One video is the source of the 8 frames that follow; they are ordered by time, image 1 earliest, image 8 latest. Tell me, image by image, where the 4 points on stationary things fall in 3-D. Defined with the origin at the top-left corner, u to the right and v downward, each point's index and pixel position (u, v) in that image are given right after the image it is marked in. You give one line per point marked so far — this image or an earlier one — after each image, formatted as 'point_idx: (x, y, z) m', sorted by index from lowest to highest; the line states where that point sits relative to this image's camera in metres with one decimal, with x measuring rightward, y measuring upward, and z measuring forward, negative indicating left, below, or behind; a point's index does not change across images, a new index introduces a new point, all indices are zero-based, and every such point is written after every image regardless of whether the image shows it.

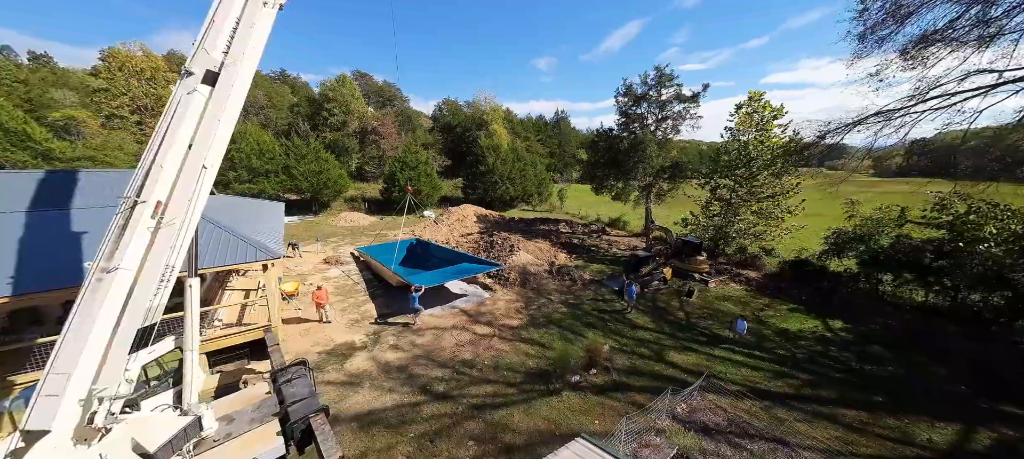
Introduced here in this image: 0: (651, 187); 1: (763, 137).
0: (+7.6, +2.4, +17.5) m
1: (+10.2, +3.9, +13.6) m
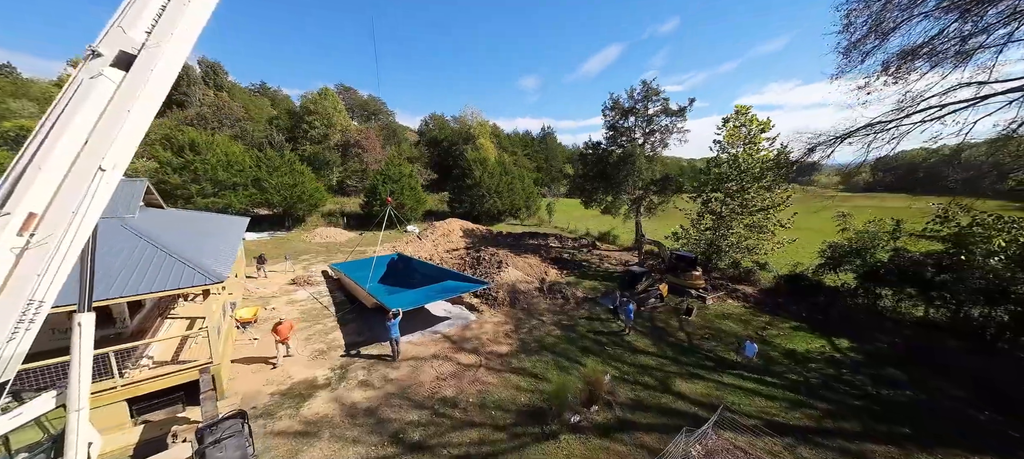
0: (+6.9, +1.6, +17.1) m
1: (+9.7, +3.3, +13.4) m
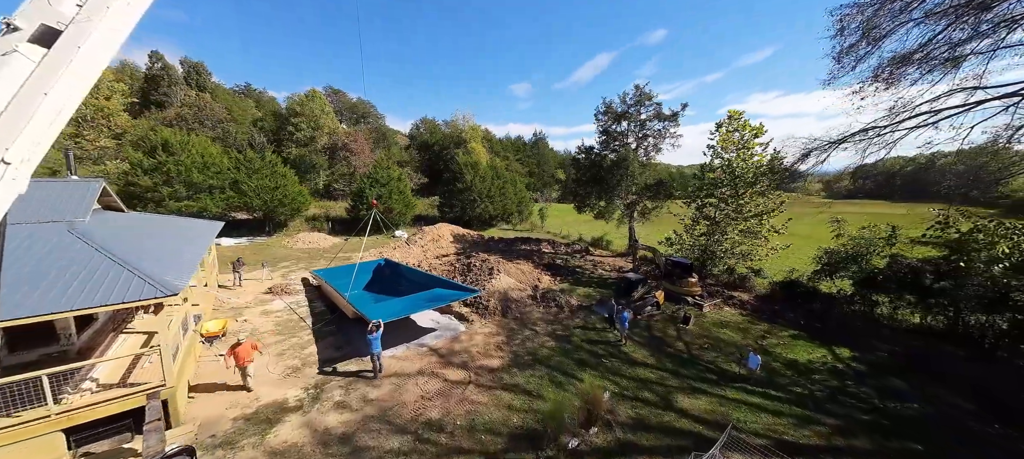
0: (+6.4, +1.3, +16.8) m
1: (+9.4, +3.1, +13.2) m
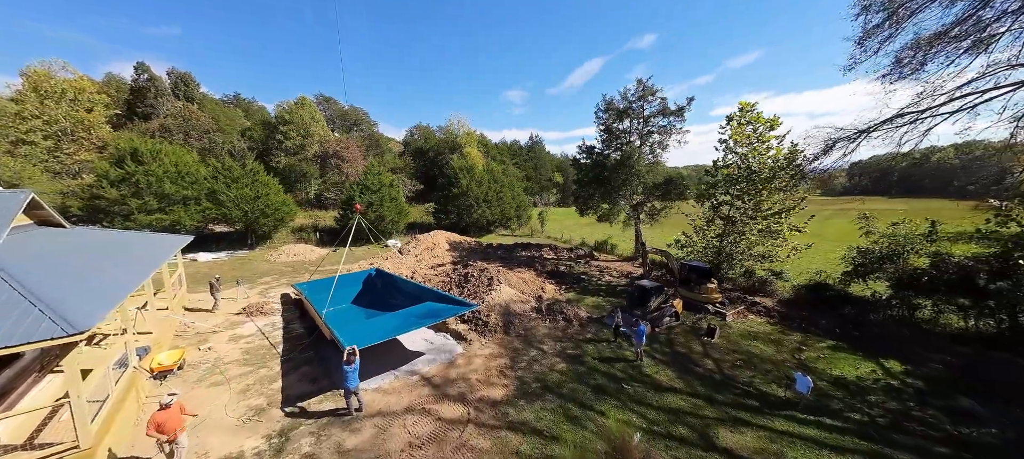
0: (+6.4, +1.2, +15.8) m
1: (+9.3, +3.1, +12.2) m
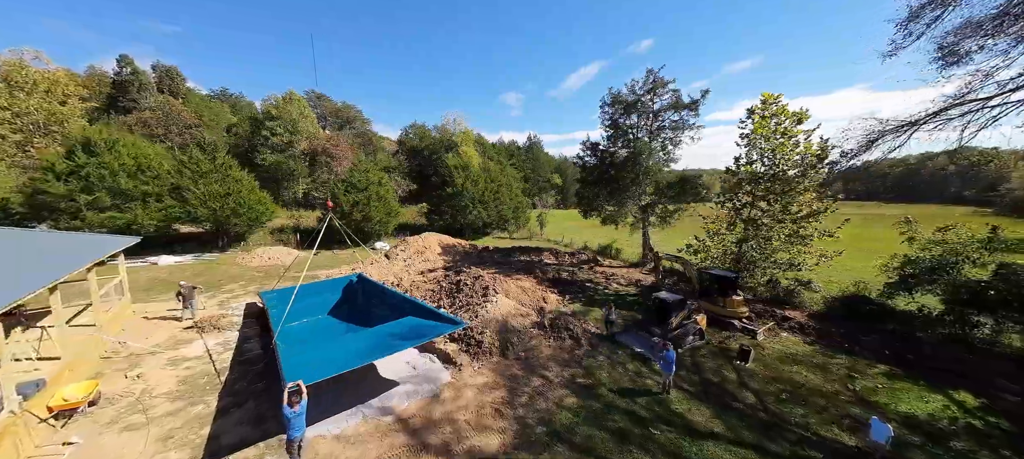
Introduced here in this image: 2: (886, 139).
0: (+6.3, +1.0, +14.5) m
1: (+9.3, +2.9, +11.0) m
2: (+10.8, +2.6, +9.5) m
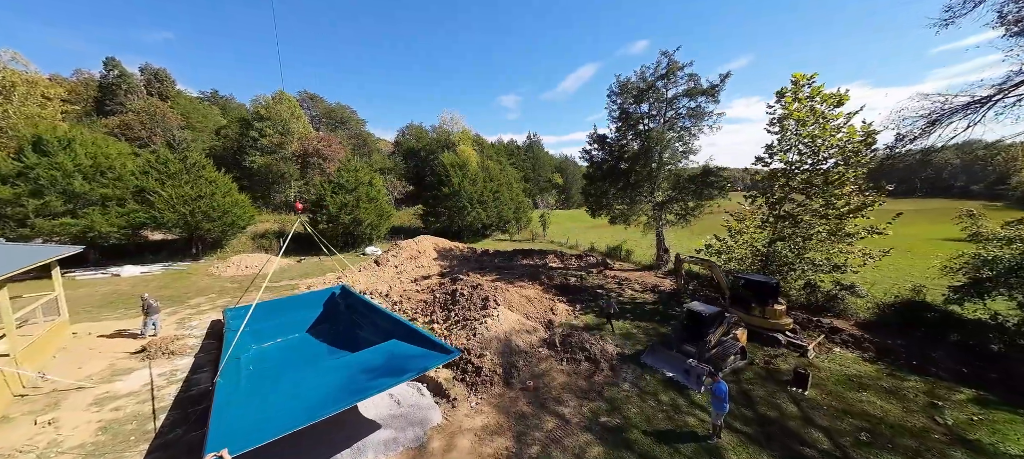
0: (+6.4, +1.1, +13.1) m
1: (+9.3, +3.0, +9.6) m
2: (+10.9, +2.8, +8.1) m
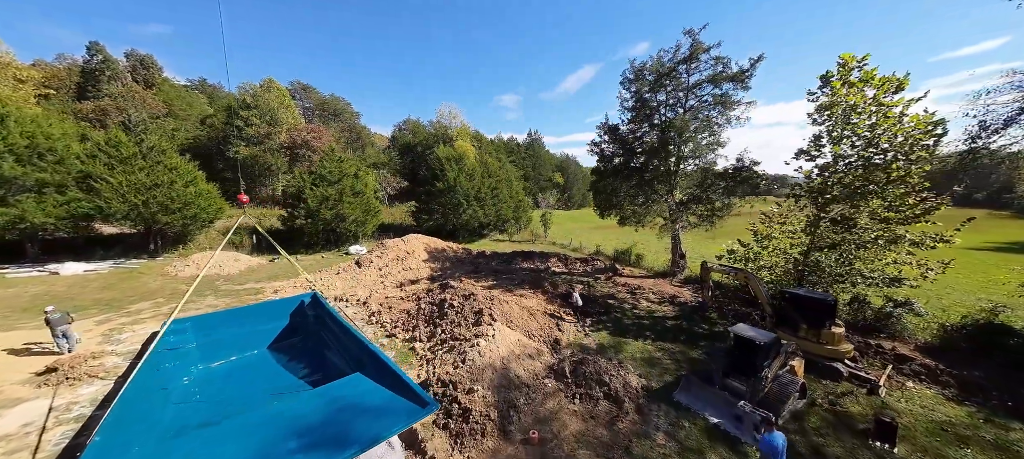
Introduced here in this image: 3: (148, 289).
0: (+6.4, +0.9, +11.7) m
1: (+9.3, +2.8, +8.2) m
2: (+10.9, +2.6, +6.7) m
3: (-11.1, -1.8, +10.0) m
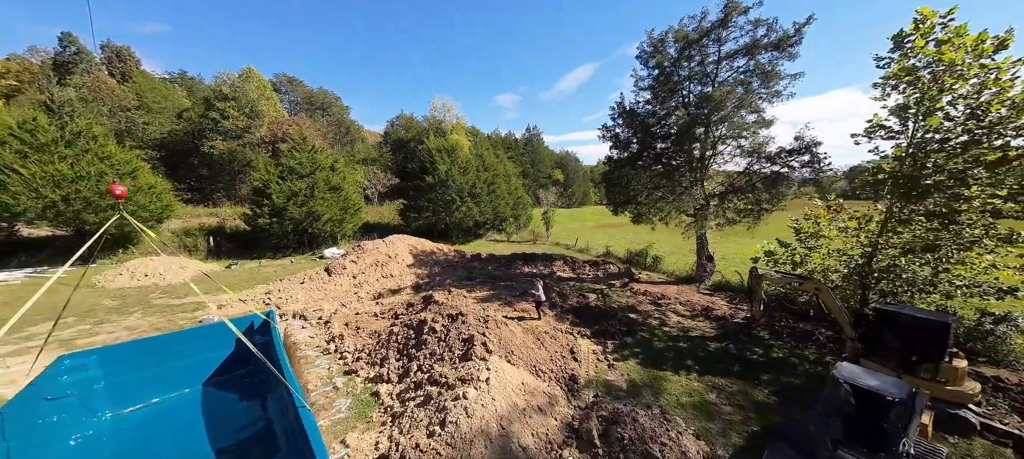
0: (+6.3, +1.0, +9.9) m
1: (+9.3, +2.9, +6.4) m
2: (+10.9, +2.7, +4.9) m
3: (-11.1, -1.8, +8.1) m
